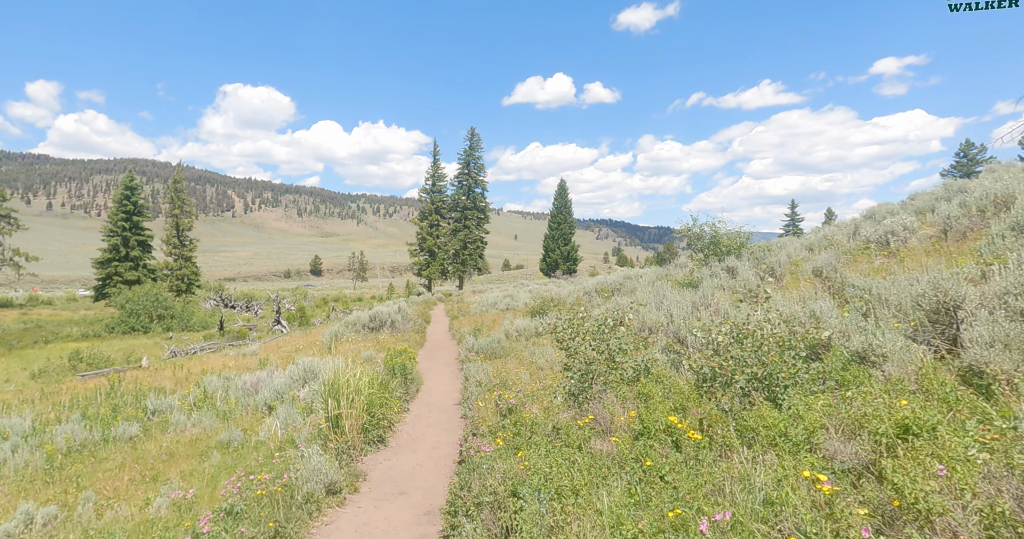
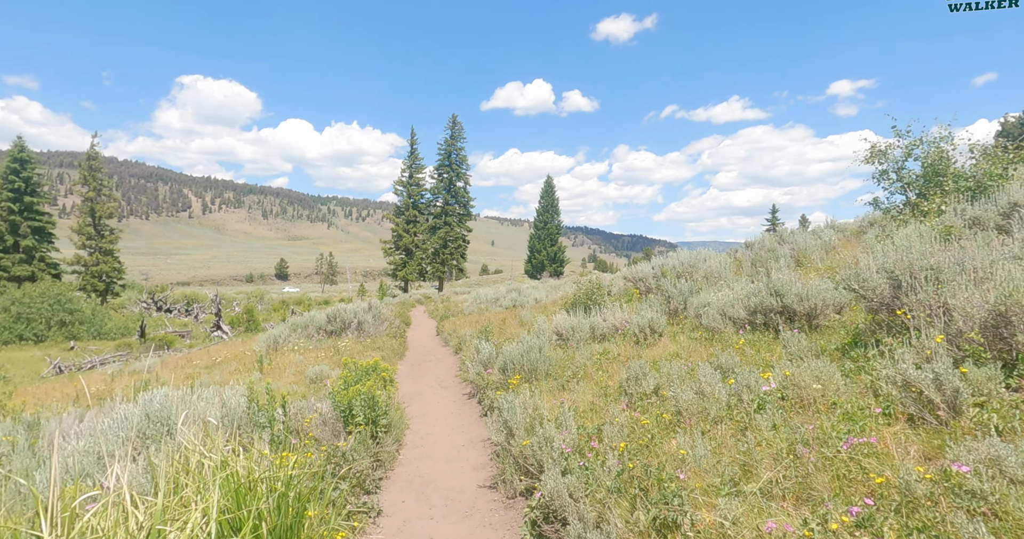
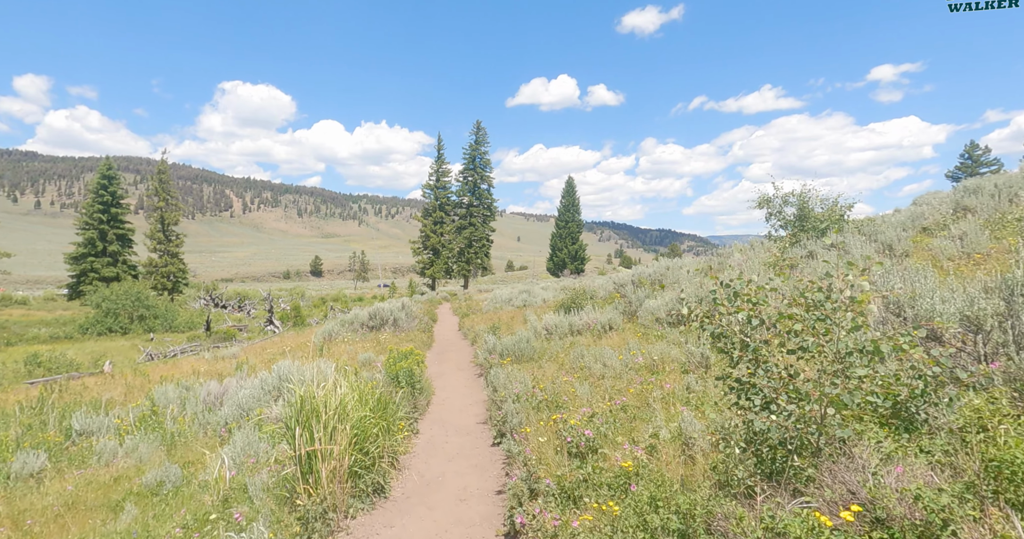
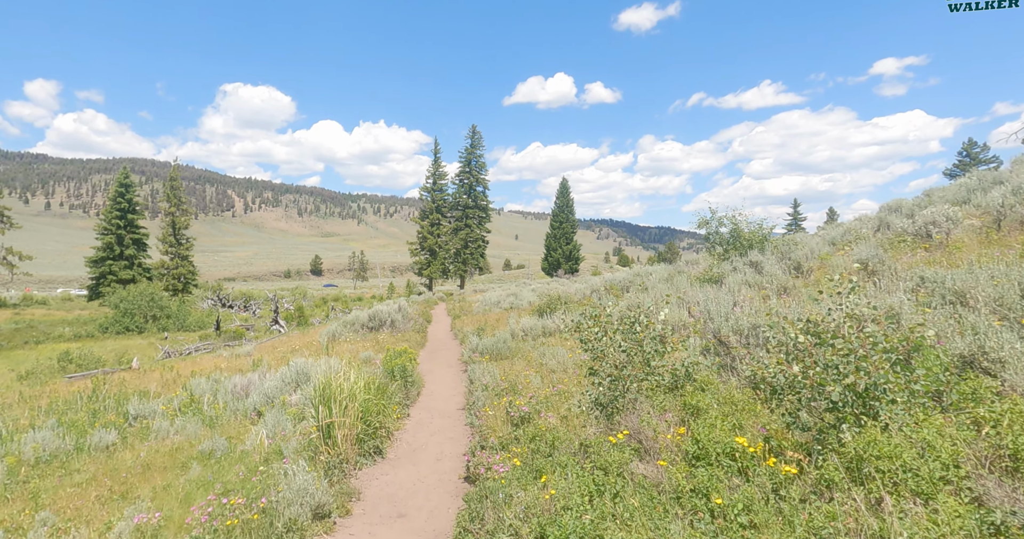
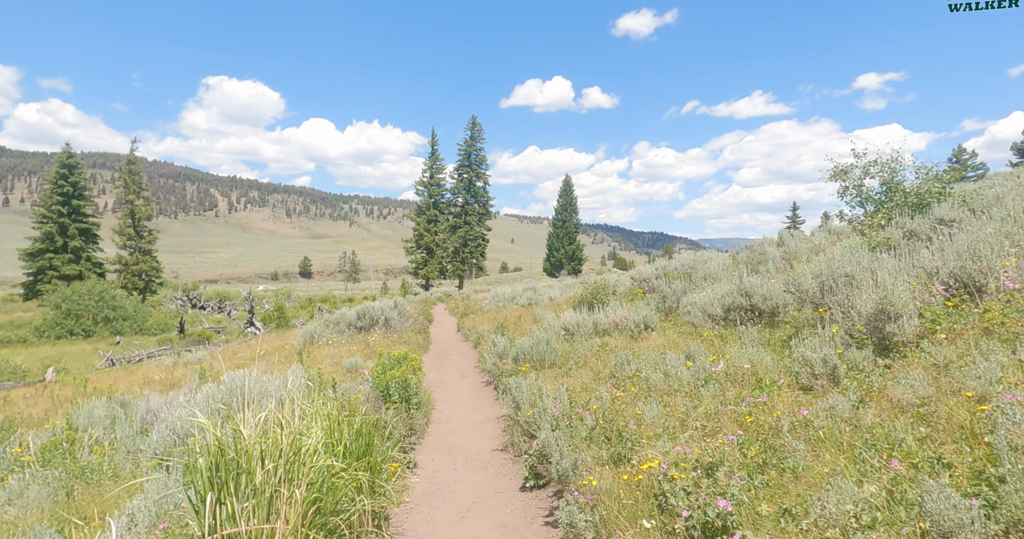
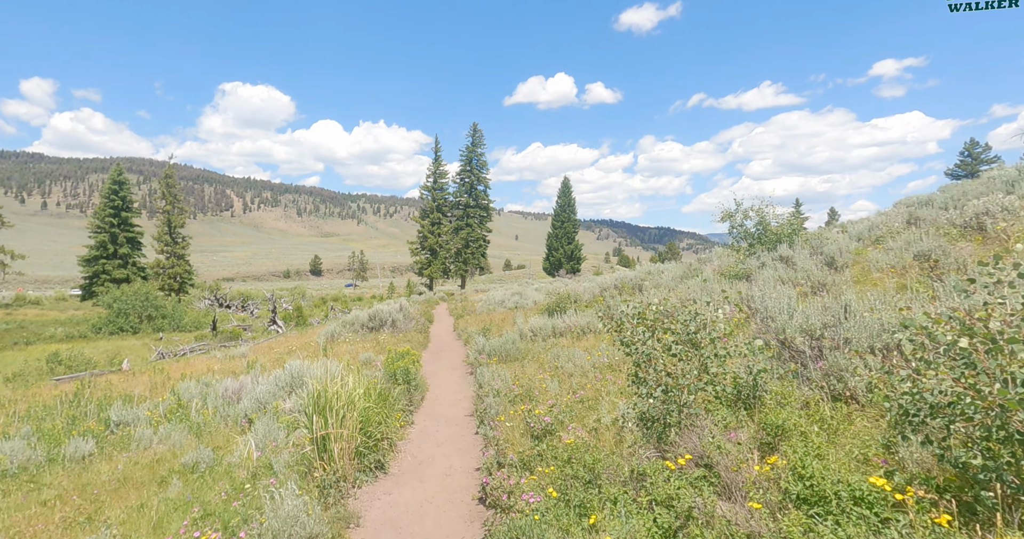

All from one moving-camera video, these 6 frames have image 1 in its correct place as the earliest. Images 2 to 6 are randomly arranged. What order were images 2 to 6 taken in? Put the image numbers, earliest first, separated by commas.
4, 6, 3, 5, 2
